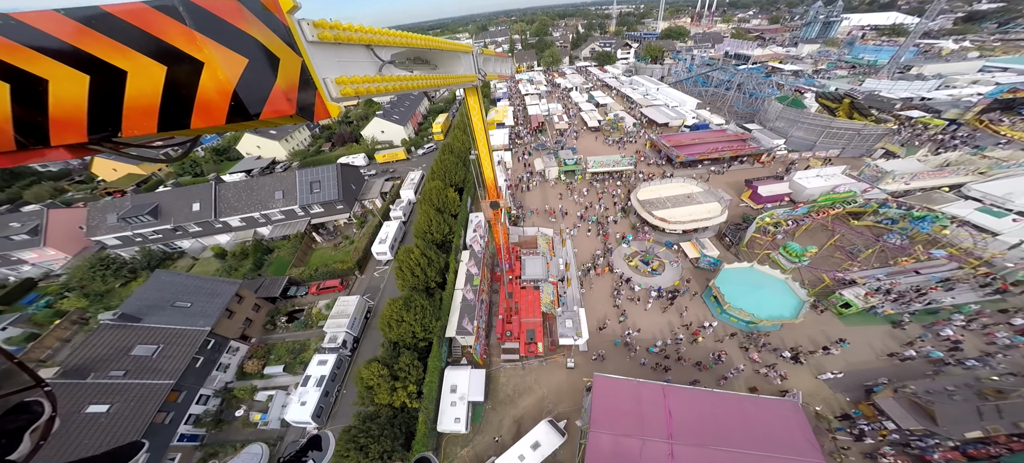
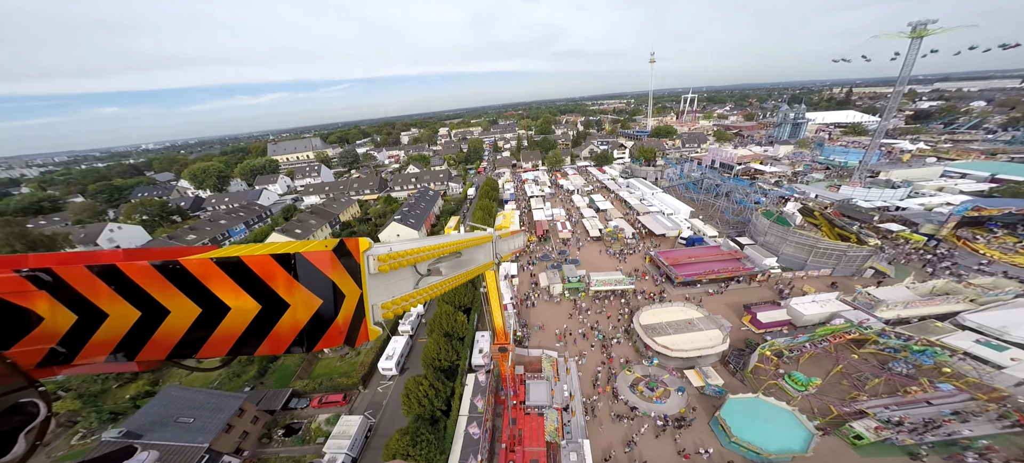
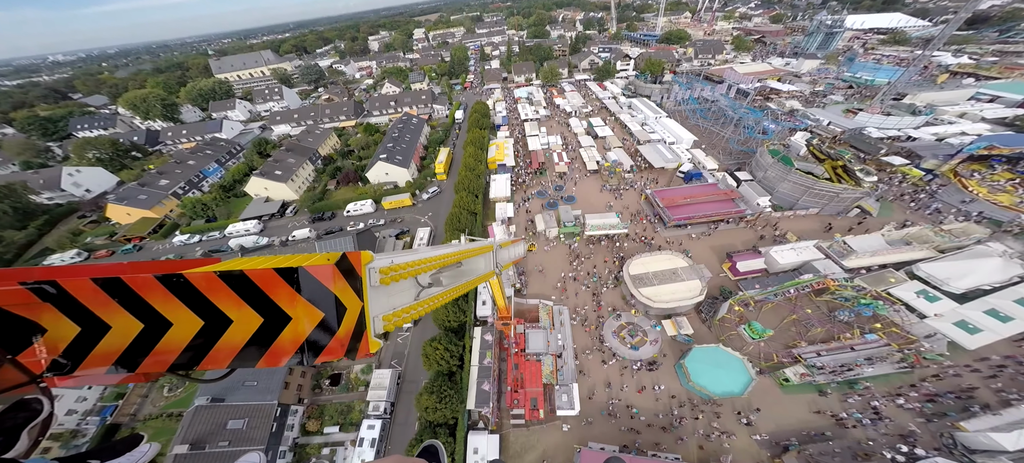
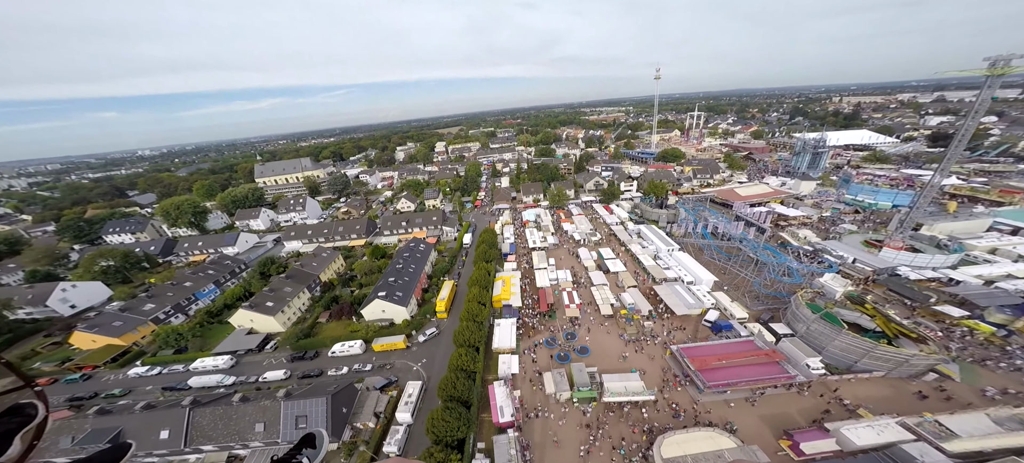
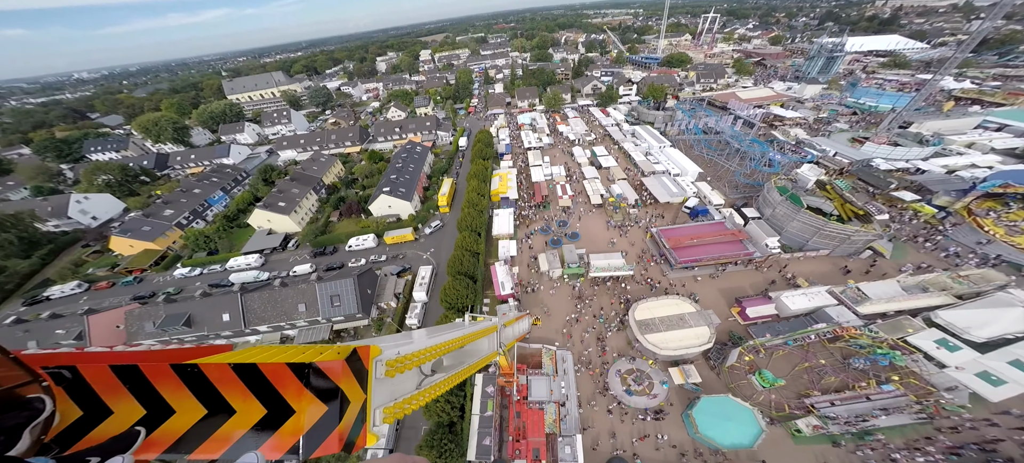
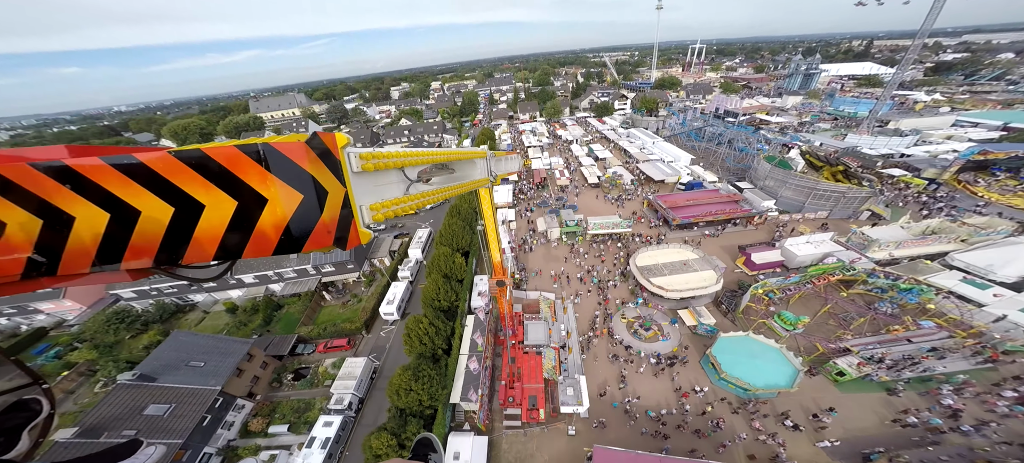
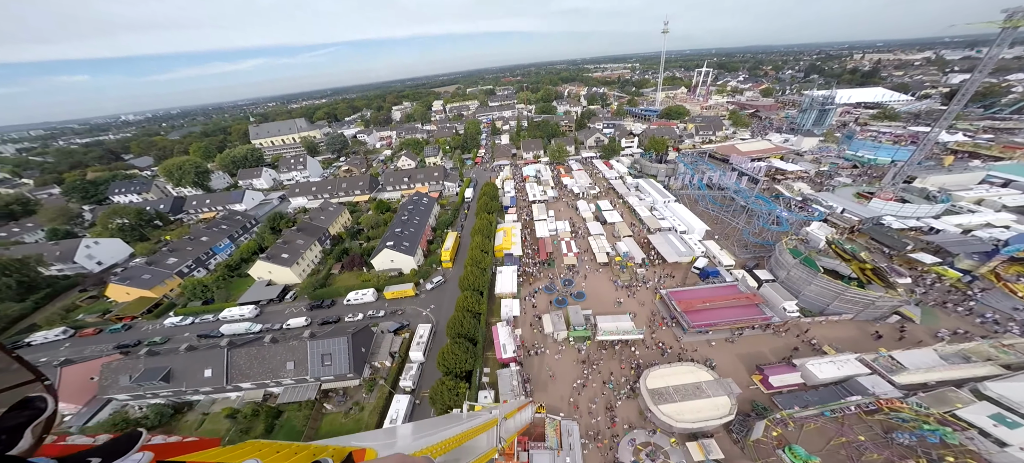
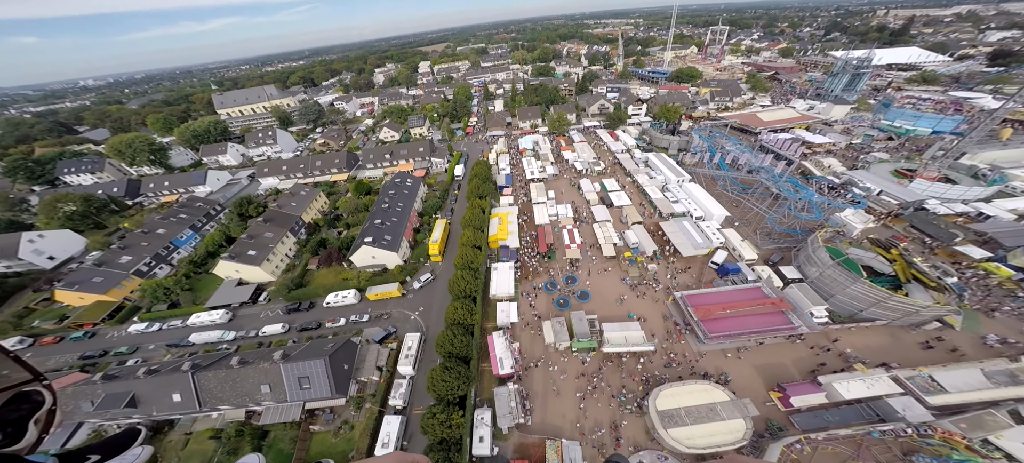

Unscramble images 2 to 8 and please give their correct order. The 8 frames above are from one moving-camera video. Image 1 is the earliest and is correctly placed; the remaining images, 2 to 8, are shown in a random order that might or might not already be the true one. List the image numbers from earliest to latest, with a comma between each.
6, 2, 3, 5, 7, 4, 8
